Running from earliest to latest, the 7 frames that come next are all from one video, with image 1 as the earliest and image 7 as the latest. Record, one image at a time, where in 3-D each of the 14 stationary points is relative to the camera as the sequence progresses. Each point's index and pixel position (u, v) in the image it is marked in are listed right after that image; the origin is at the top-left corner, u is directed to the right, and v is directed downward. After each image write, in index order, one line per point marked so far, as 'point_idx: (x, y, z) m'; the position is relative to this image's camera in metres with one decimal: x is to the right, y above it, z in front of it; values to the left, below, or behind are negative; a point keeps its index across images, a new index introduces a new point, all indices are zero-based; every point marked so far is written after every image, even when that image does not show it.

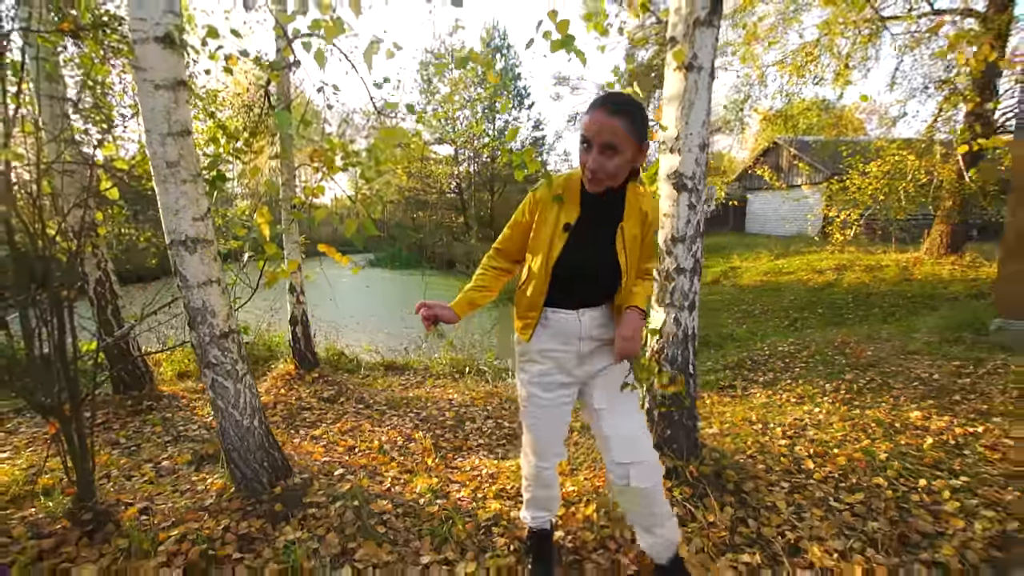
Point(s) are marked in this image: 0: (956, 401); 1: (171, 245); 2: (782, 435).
0: (+4.3, -1.1, +4.6) m
1: (-1.8, +0.2, +2.5) m
2: (+2.3, -1.2, +4.1) m
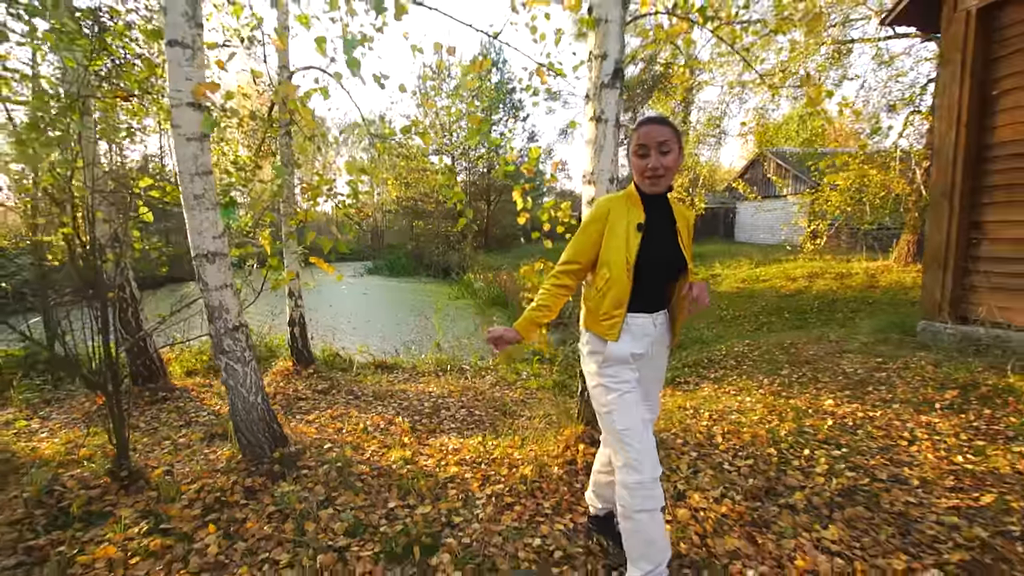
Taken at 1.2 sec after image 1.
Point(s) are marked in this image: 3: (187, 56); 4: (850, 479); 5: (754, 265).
0: (+4.0, -1.1, +5.3) m
1: (-2.1, +0.2, +3.3) m
2: (+2.0, -1.3, +4.8) m
3: (-2.0, +1.4, +3.0) m
4: (+2.5, -1.4, +3.5) m
5: (+8.7, +0.8, +17.2) m
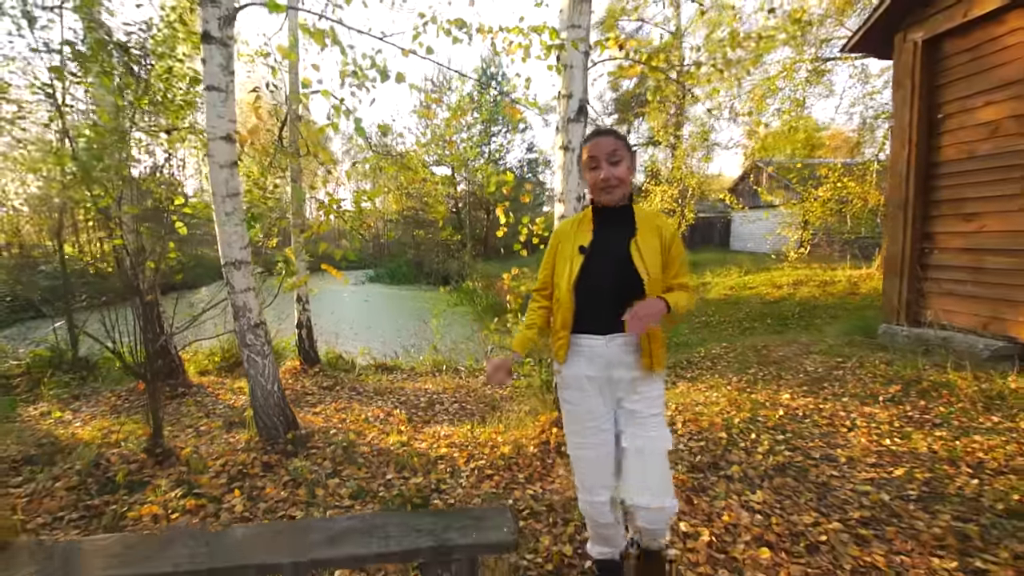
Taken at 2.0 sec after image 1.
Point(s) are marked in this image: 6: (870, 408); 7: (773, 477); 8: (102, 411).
0: (+3.8, -1.2, +5.9) m
1: (-2.3, +0.2, +3.8) m
2: (+1.8, -1.3, +5.3) m
3: (-2.2, +1.4, +3.6) m
4: (+2.3, -1.4, +4.0) m
5: (+8.6, +0.5, +17.7) m
6: (+3.8, -1.3, +5.1) m
7: (+2.0, -1.4, +3.7) m
8: (-5.0, -1.5, +5.8) m
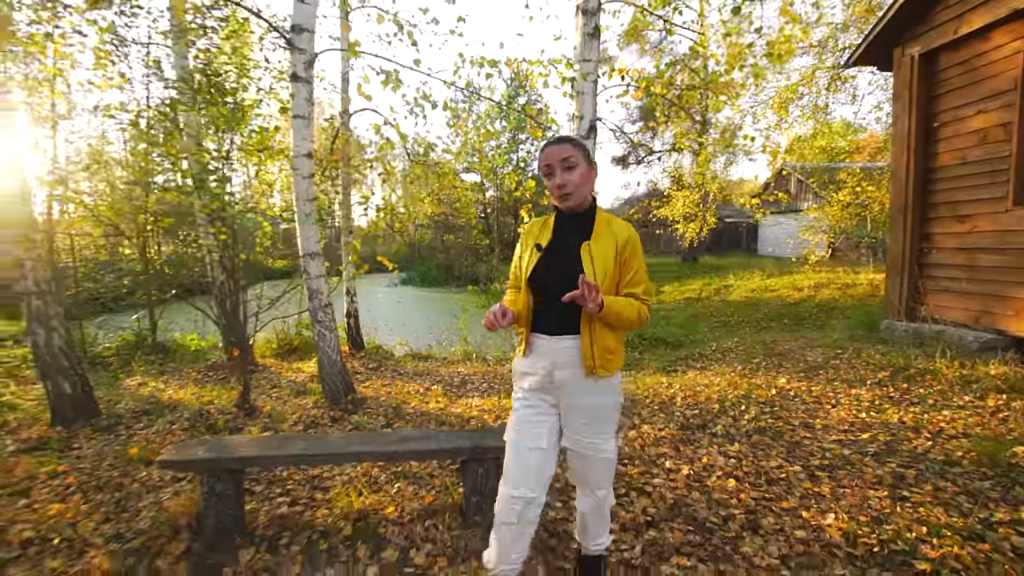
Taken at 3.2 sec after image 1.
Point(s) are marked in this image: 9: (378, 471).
0: (+4.1, -1.1, +6.4) m
1: (-2.1, +0.3, +4.8) m
2: (+2.1, -1.3, +6.0) m
3: (-2.0, +1.5, +4.5) m
4: (+2.5, -1.3, +4.7) m
5: (+9.6, +0.4, +18.0) m
6: (+4.1, -1.2, +5.7) m
7: (+2.2, -1.3, +4.3) m
8: (-4.7, -1.4, +6.9) m
9: (-1.0, -1.4, +3.7) m
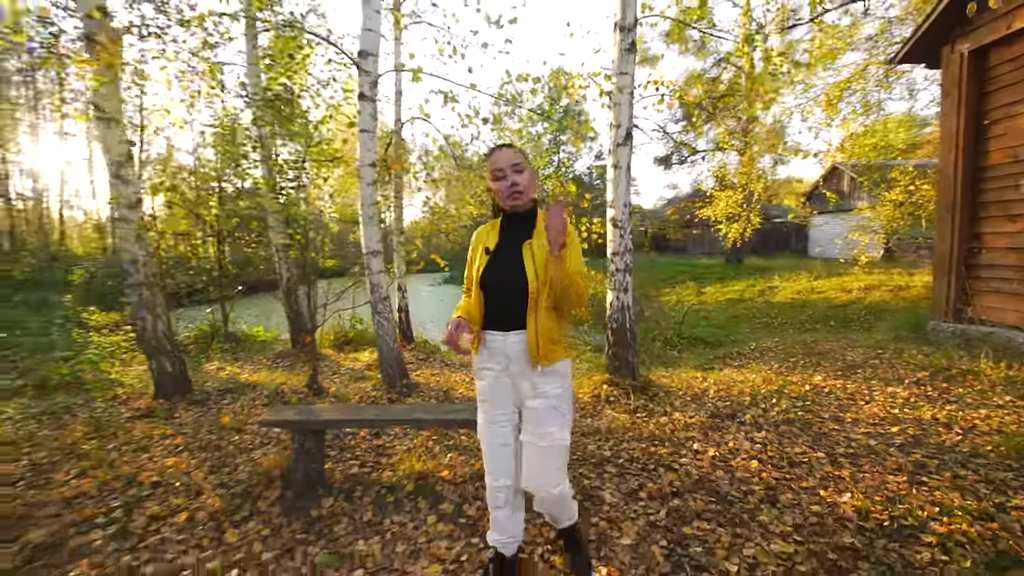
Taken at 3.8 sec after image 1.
0: (+4.7, -1.1, +6.5) m
1: (-1.6, +0.4, +5.4) m
2: (+2.6, -1.2, +6.2) m
3: (-1.5, +1.6, +5.1) m
4: (+2.9, -1.3, +4.9) m
5: (+11.1, +0.4, +17.6) m
6: (+4.6, -1.2, +5.8) m
7: (+2.5, -1.3, +4.6) m
8: (-4.0, -1.3, +7.7) m
9: (-0.7, -1.3, +4.2) m
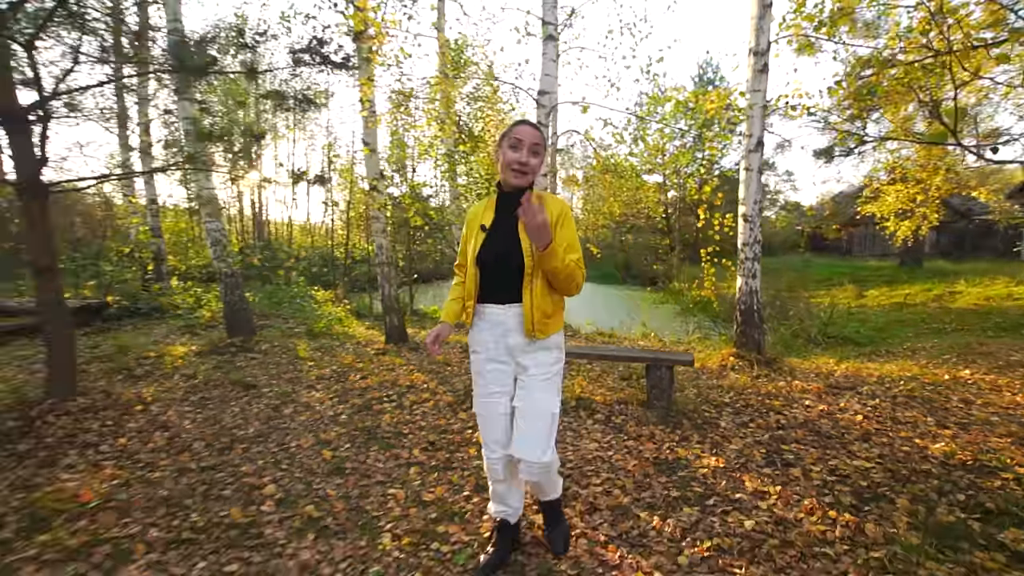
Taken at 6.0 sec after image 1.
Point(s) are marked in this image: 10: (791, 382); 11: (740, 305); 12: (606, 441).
0: (+6.7, -1.1, +6.4) m
1: (+0.4, +0.7, +7.0) m
2: (+4.6, -1.1, +6.7) m
3: (+0.4, +1.9, +6.7) m
4: (+4.5, -1.2, +5.3) m
5: (+15.9, +0.1, +15.3) m
6: (+6.4, -1.1, +5.7) m
7: (+4.1, -1.2, +5.1) m
8: (-1.4, -0.9, +9.9) m
9: (+0.9, -1.1, +5.6) m
10: (+3.2, -1.1, +5.5) m
11: (+3.0, -0.2, +6.3) m
12: (+0.8, -1.3, +4.2) m
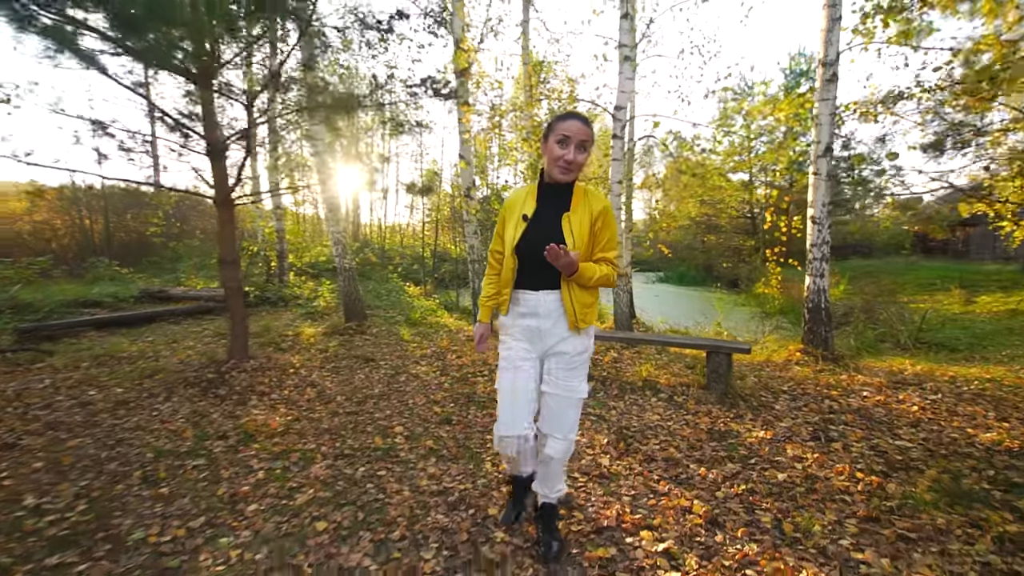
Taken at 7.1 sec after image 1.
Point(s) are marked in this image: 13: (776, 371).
0: (+7.7, -1.1, +6.1) m
1: (+1.6, +0.7, +7.7) m
2: (+5.7, -1.1, +6.7) m
3: (+1.6, +1.9, +7.4) m
4: (+5.4, -1.2, +5.3) m
5: (+18.2, -0.1, +13.4) m
6: (+7.3, -1.2, +5.4) m
7: (+4.9, -1.2, +5.2) m
8: (+0.3, -0.8, +10.8) m
9: (+1.9, -1.0, +6.2) m
10: (+4.2, -1.1, +5.8) m
11: (+4.1, -0.2, +6.6) m
12: (+1.6, -1.3, +4.8) m
13: (+3.3, -1.1, +6.1) m
